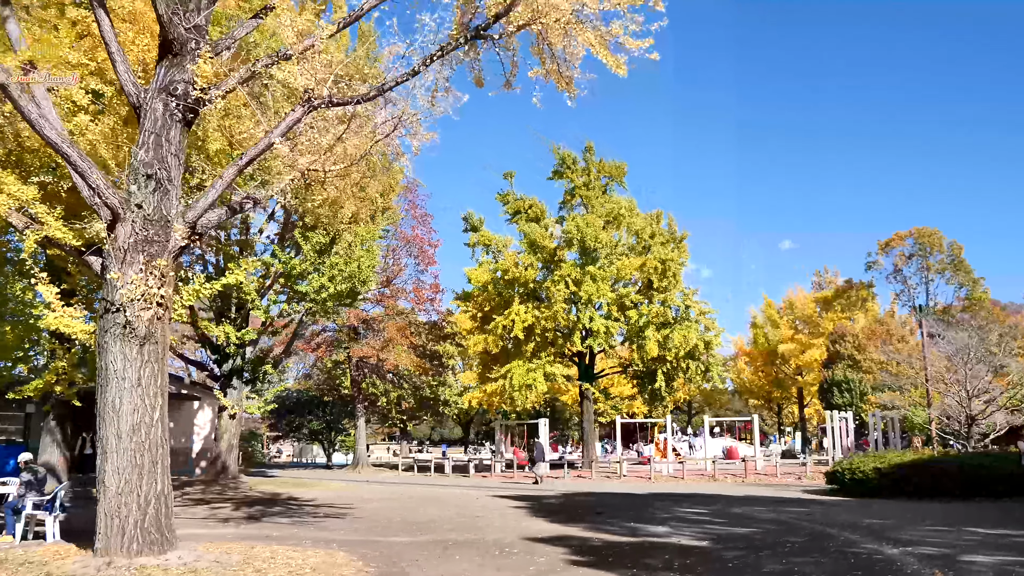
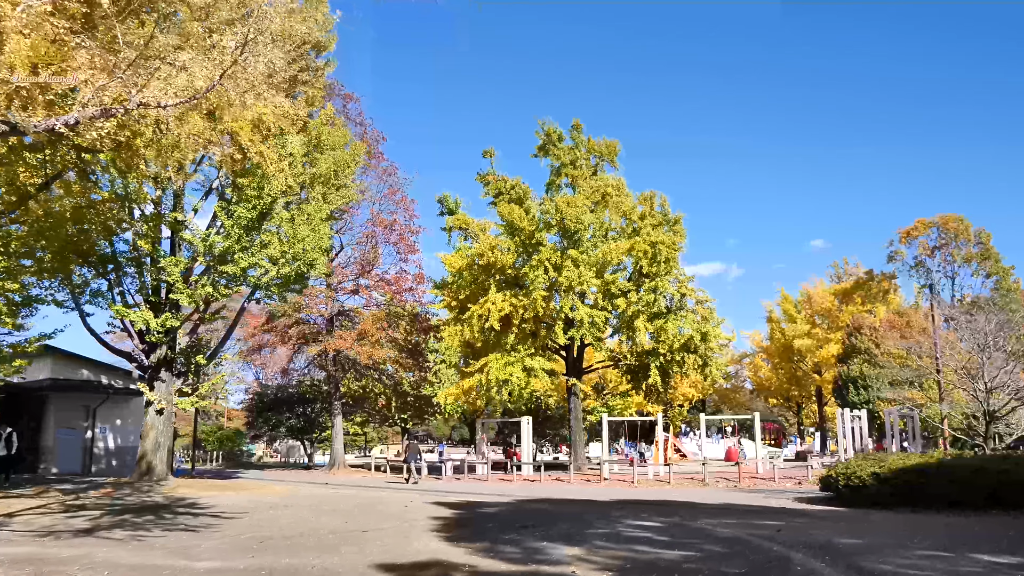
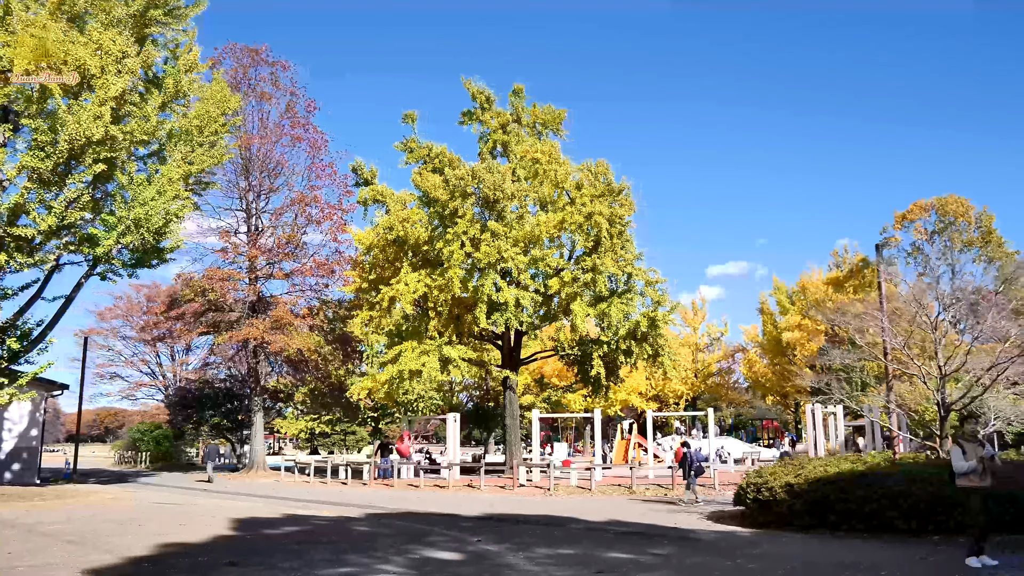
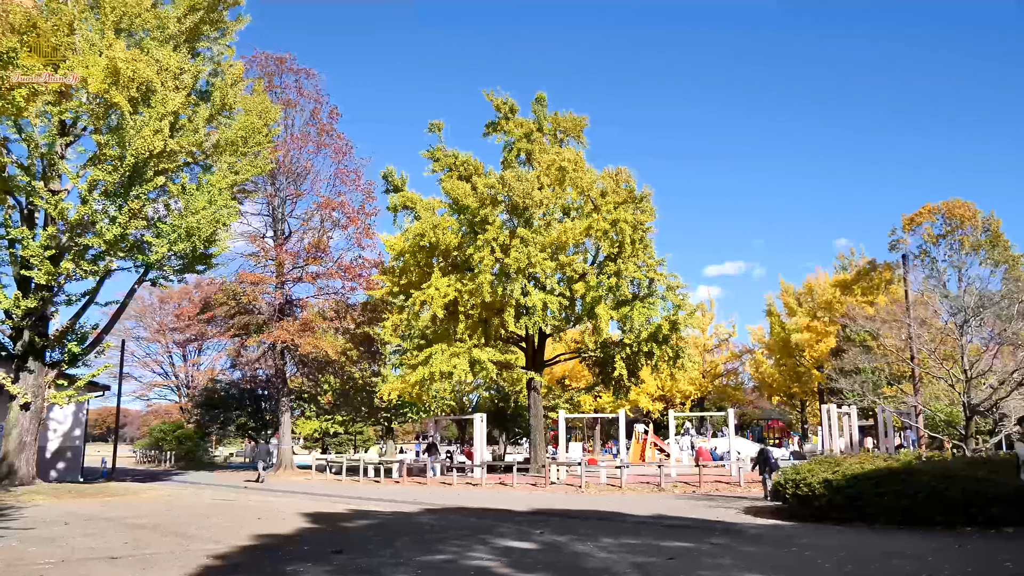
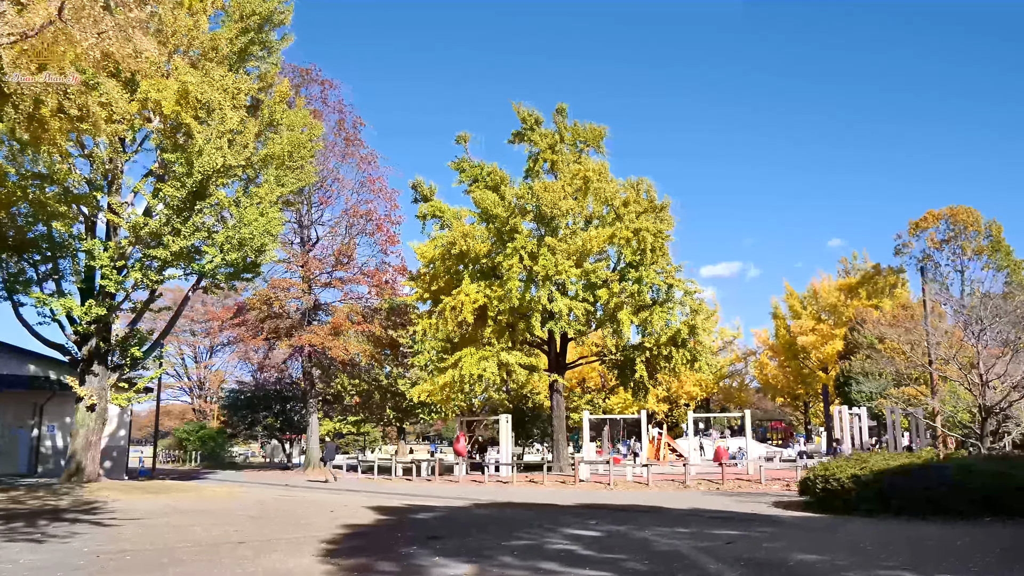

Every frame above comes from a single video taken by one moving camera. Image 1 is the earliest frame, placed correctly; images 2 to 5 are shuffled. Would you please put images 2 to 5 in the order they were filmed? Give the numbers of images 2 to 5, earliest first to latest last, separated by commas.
2, 5, 4, 3
